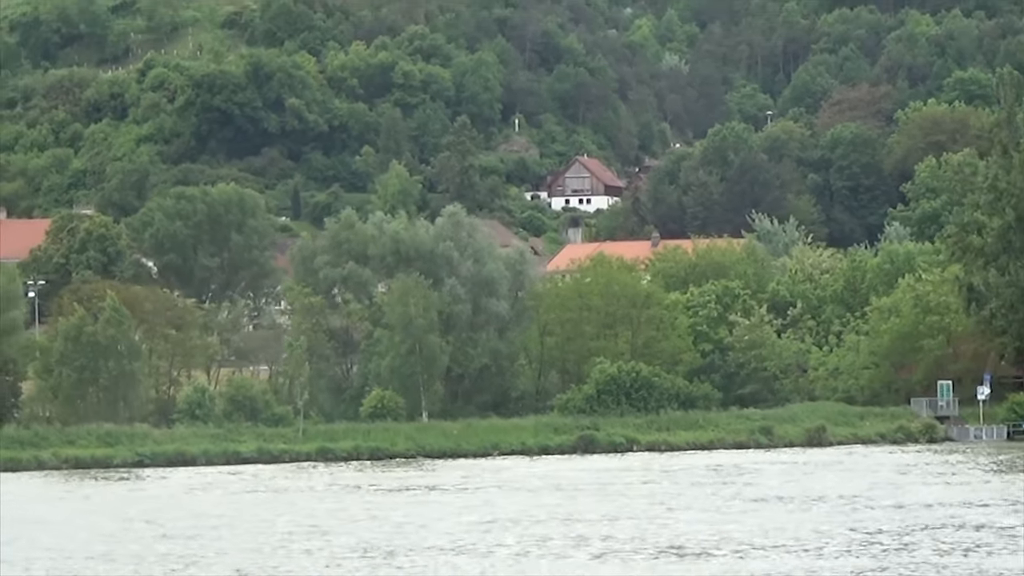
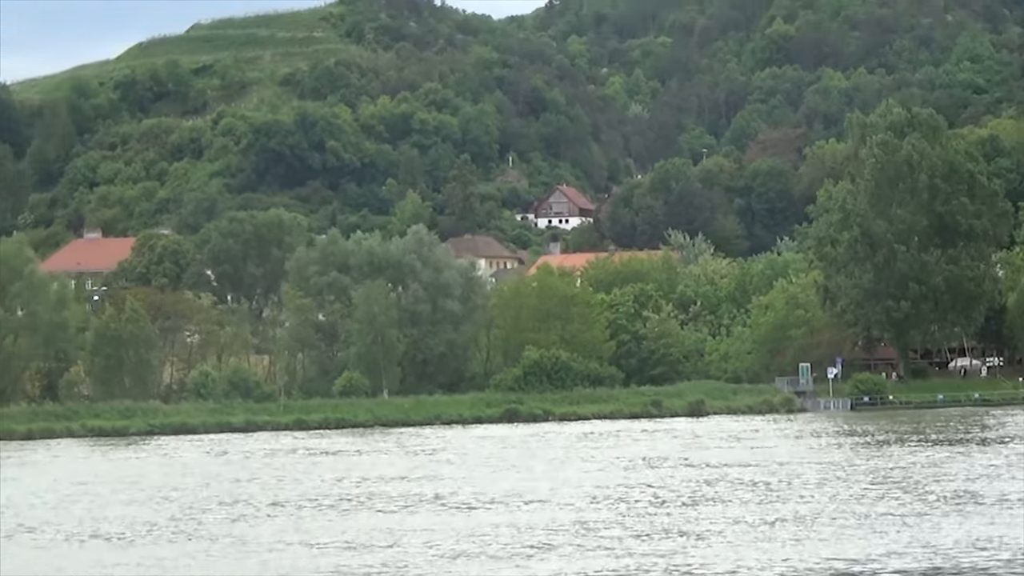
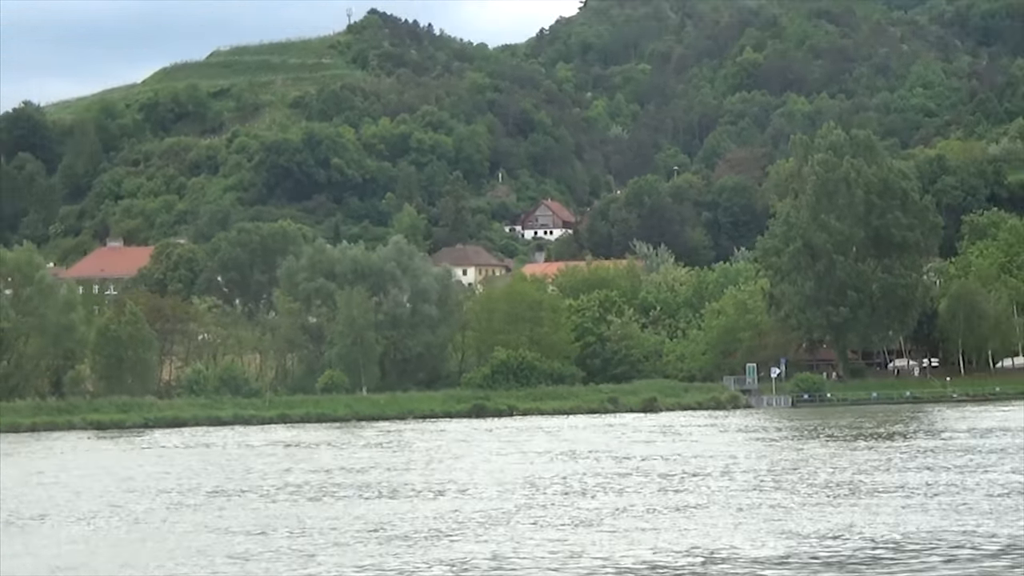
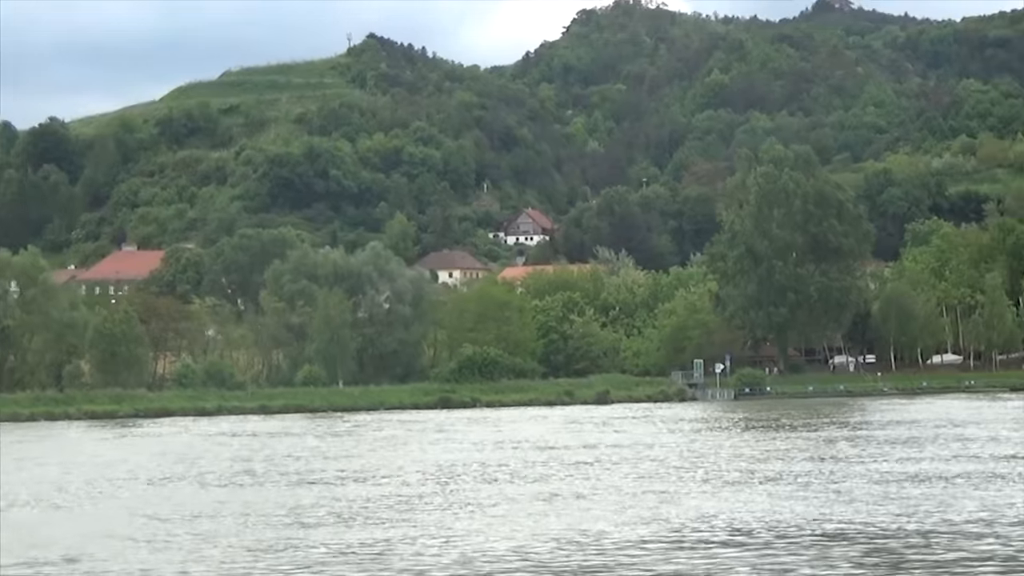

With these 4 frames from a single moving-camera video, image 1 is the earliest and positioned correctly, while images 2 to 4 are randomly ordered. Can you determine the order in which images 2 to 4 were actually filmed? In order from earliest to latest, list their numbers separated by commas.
2, 3, 4
